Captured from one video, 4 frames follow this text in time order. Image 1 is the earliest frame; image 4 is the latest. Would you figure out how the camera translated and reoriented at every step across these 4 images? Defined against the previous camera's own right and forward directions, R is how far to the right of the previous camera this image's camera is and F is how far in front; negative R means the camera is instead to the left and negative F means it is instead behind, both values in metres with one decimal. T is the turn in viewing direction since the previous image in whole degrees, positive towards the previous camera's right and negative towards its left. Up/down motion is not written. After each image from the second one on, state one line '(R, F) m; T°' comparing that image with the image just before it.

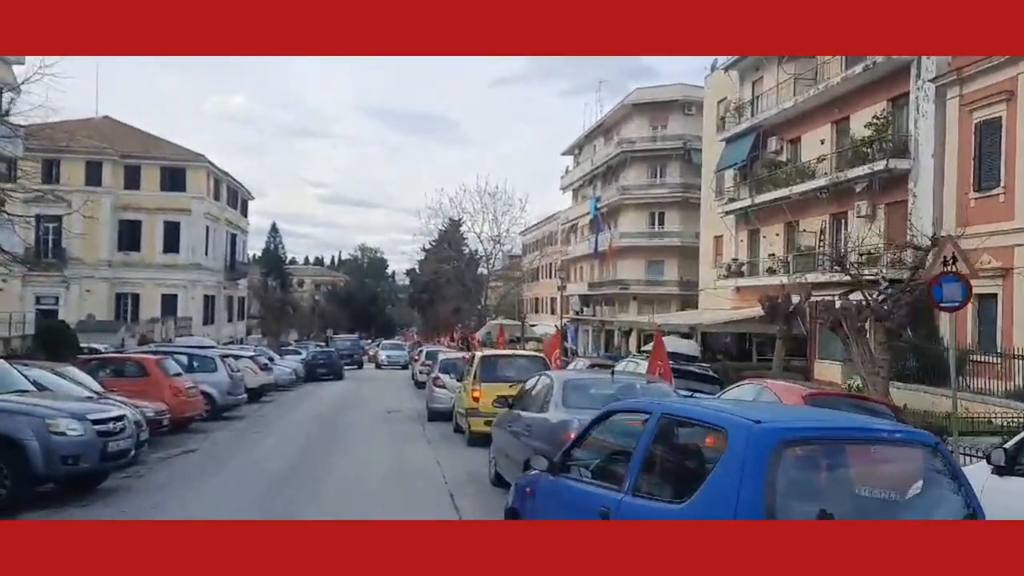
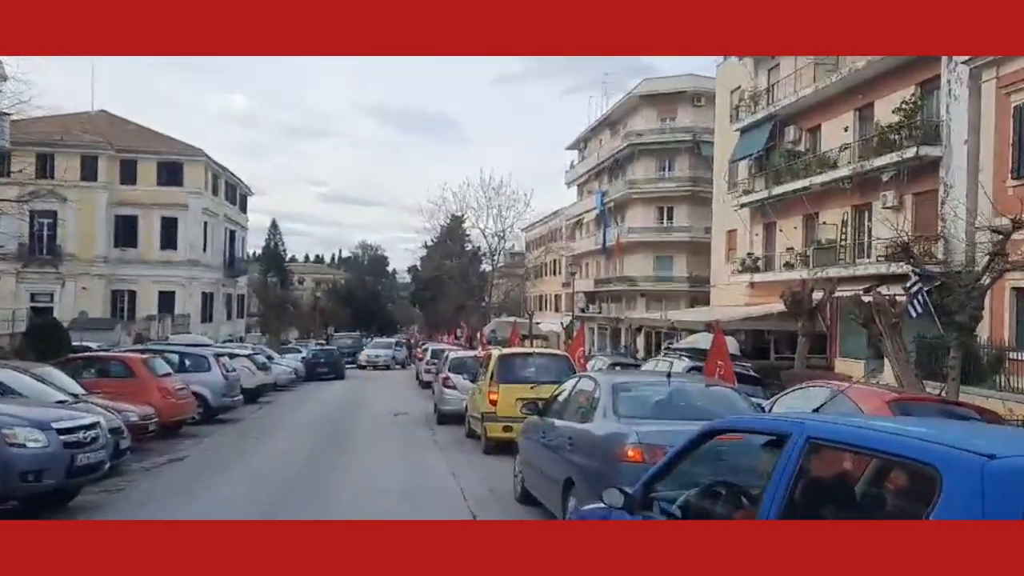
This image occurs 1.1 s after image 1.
(-0.3, +1.3) m; 0°
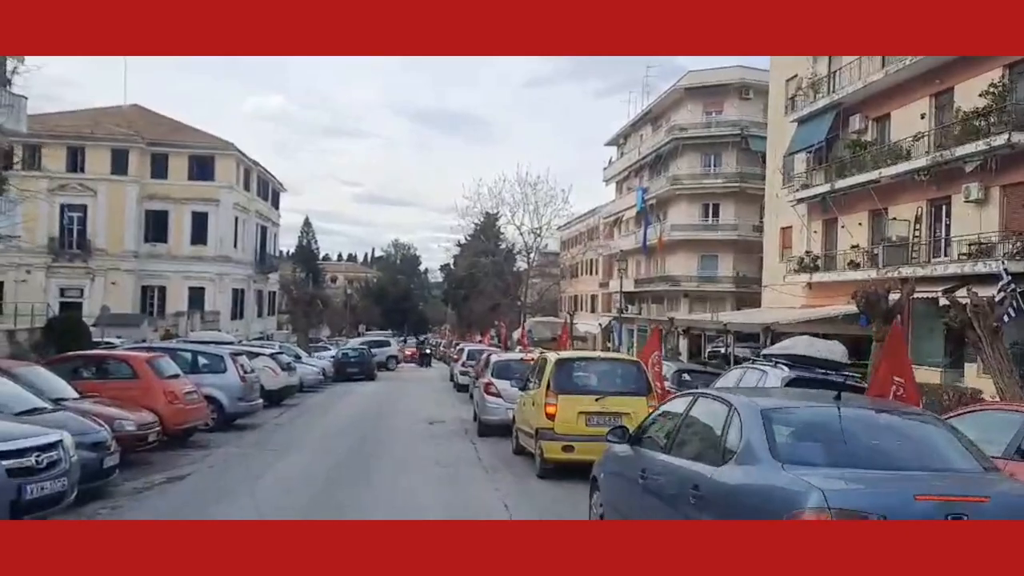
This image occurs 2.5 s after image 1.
(-0.3, +2.1) m; -2°
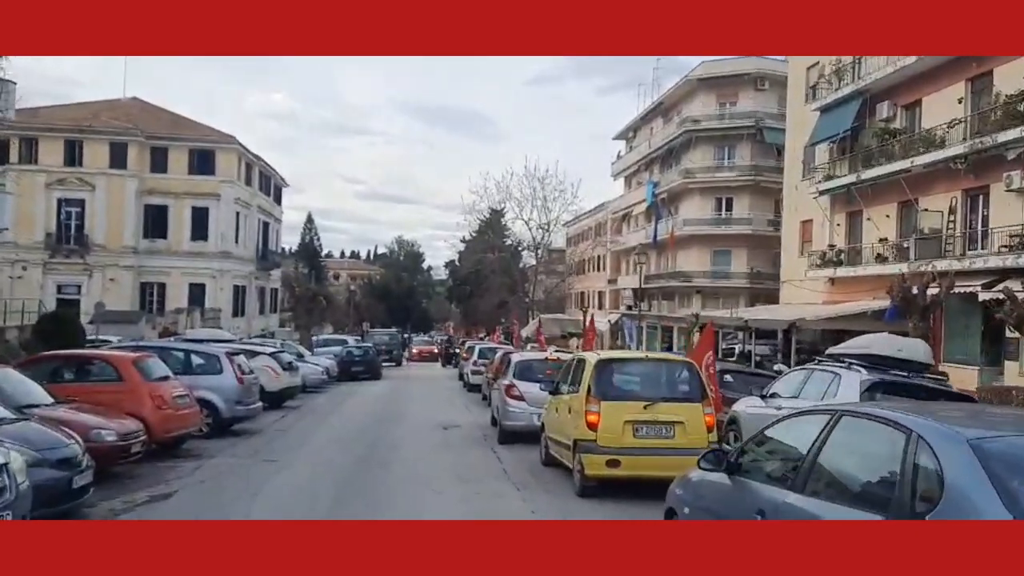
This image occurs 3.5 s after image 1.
(-0.3, +1.4) m; 0°
